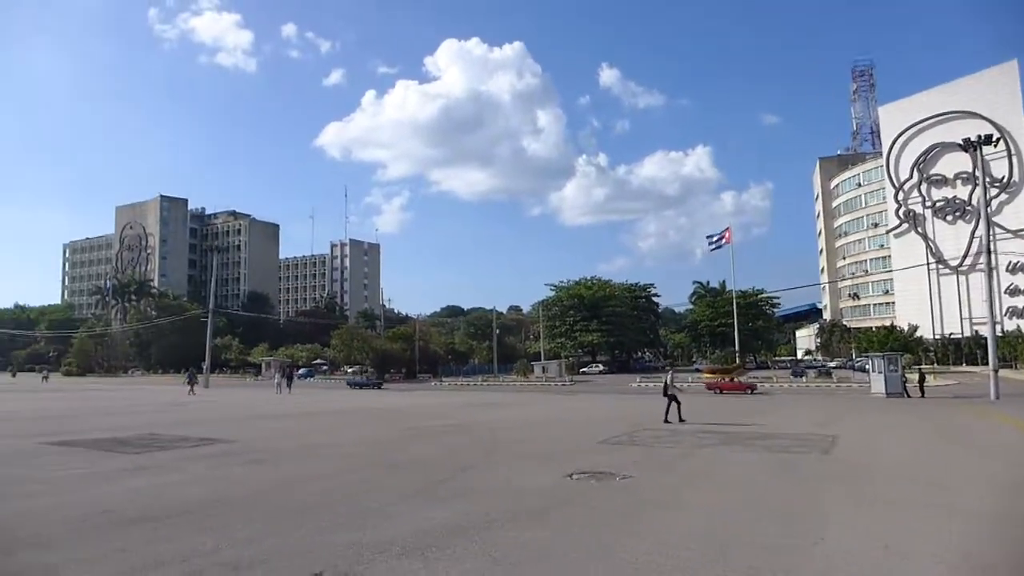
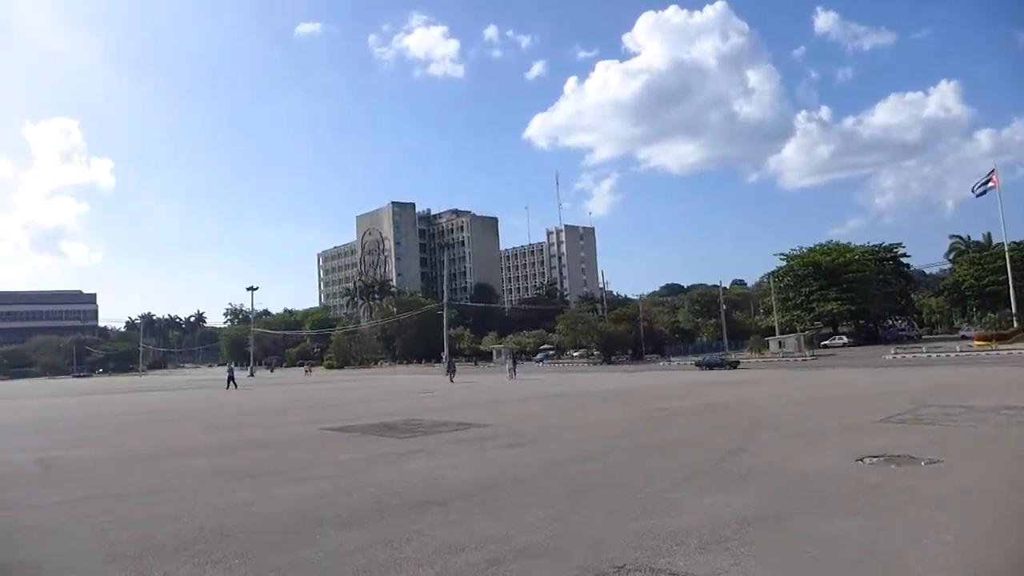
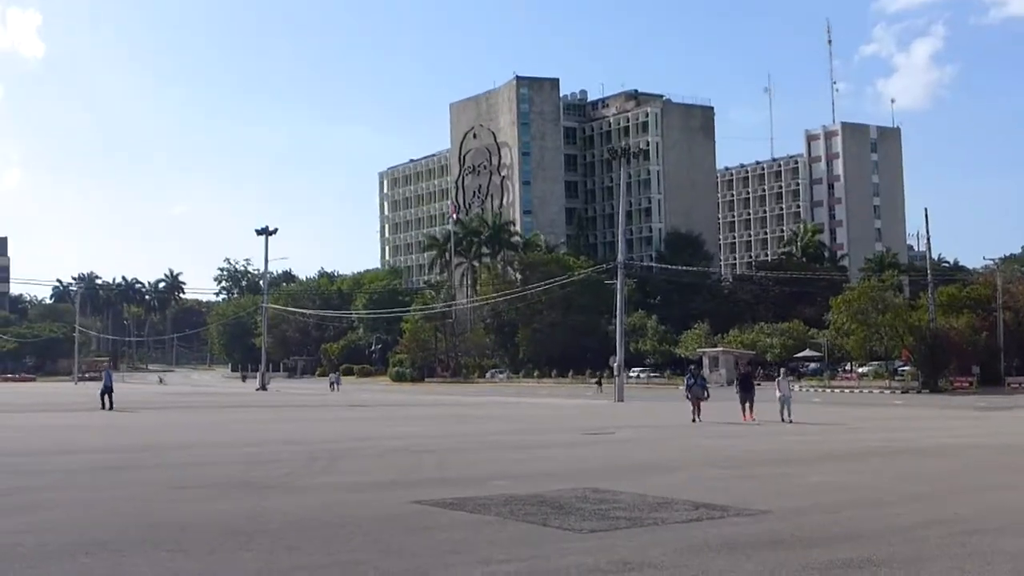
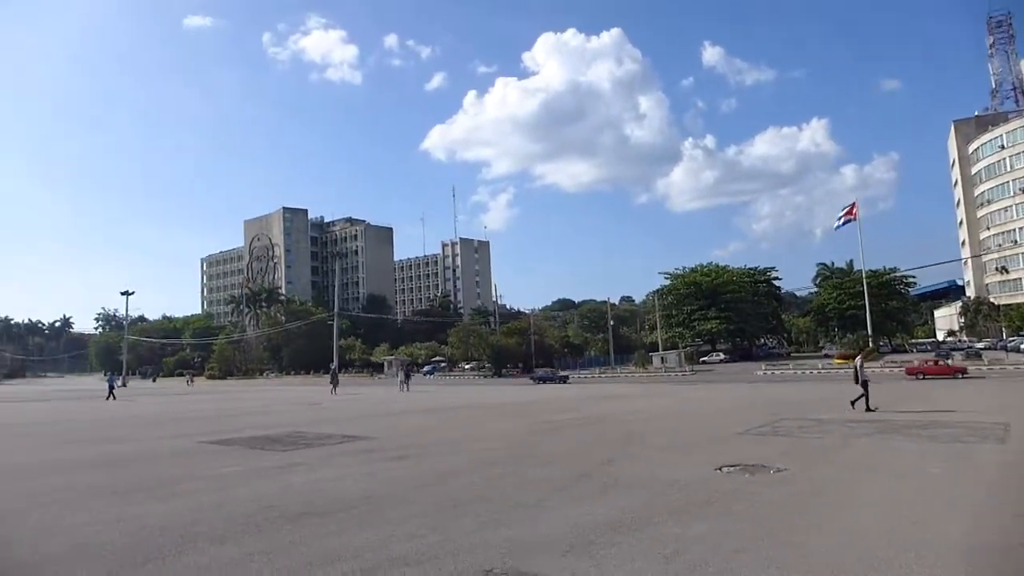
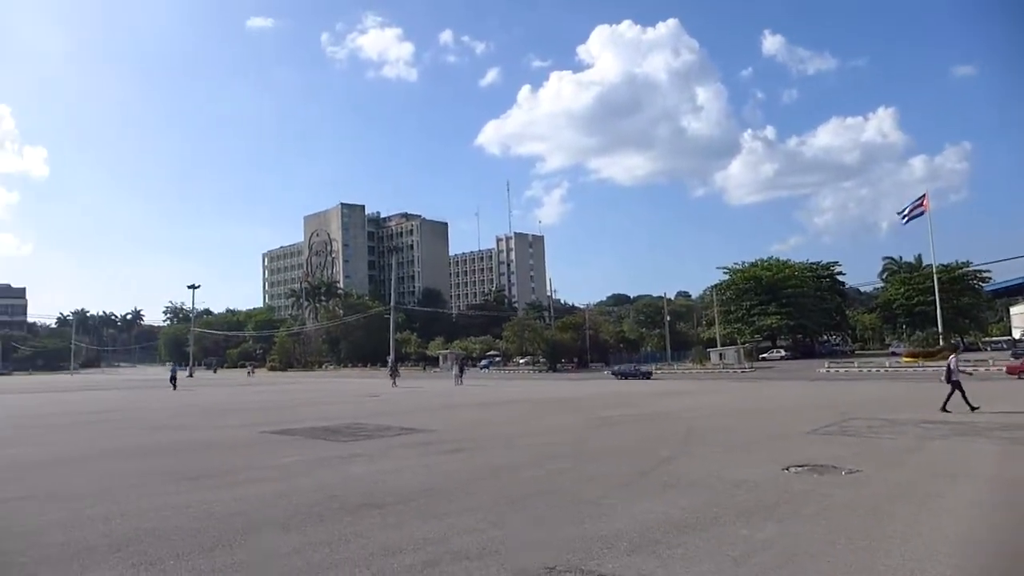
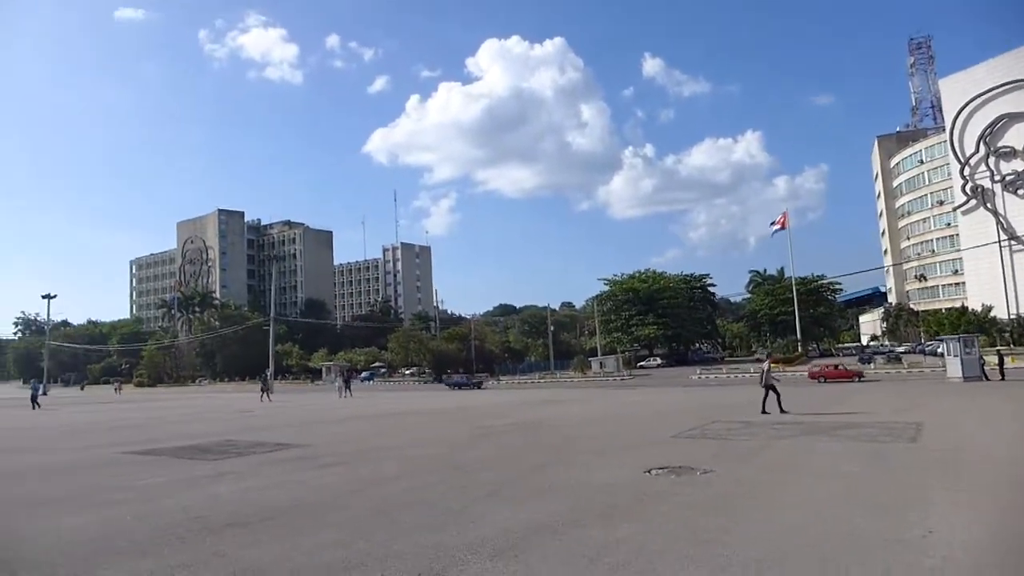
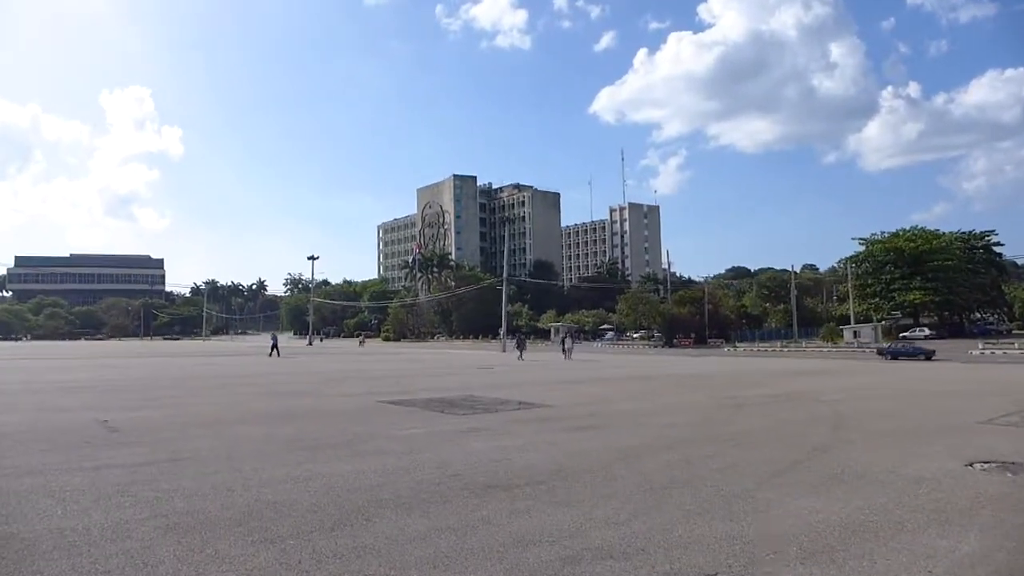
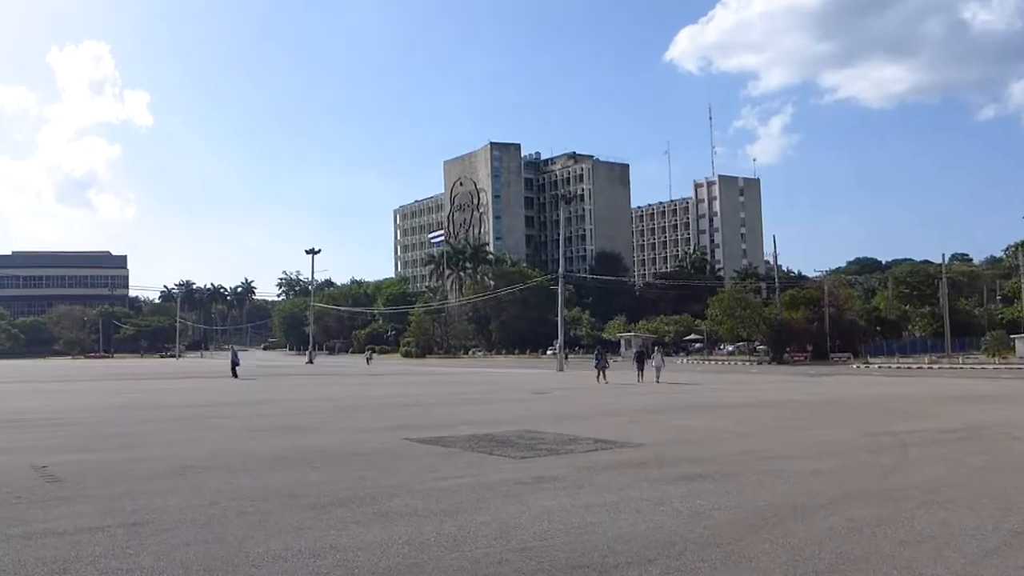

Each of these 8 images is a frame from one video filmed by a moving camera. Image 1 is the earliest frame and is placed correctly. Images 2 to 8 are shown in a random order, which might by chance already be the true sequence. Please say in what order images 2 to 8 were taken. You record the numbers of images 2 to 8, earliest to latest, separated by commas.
6, 4, 5, 2, 7, 8, 3
